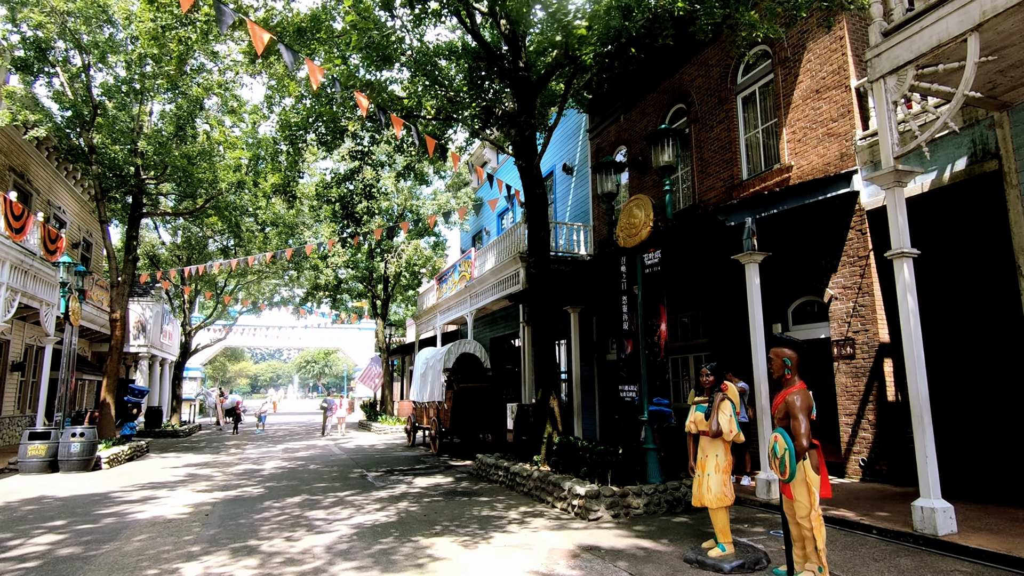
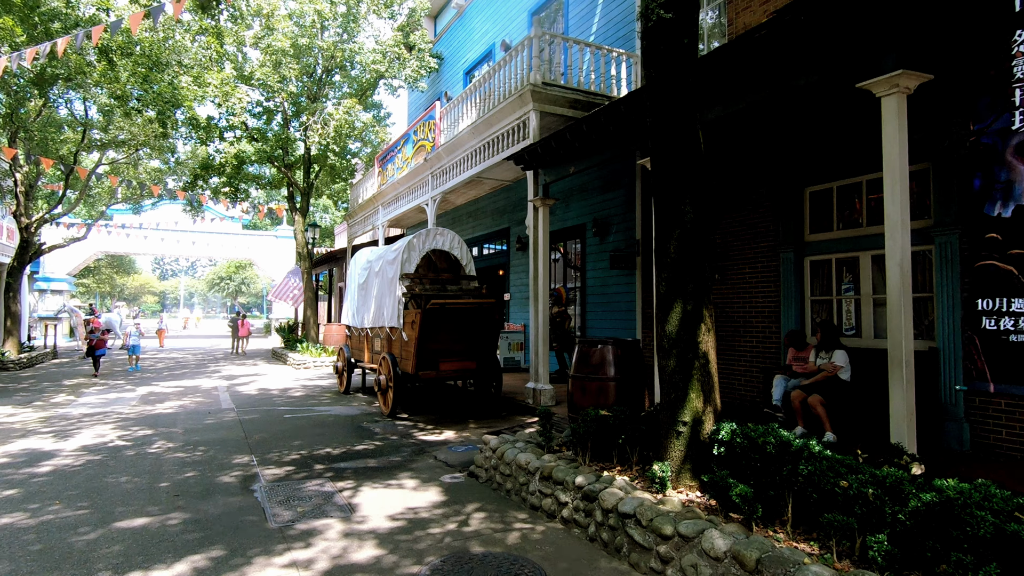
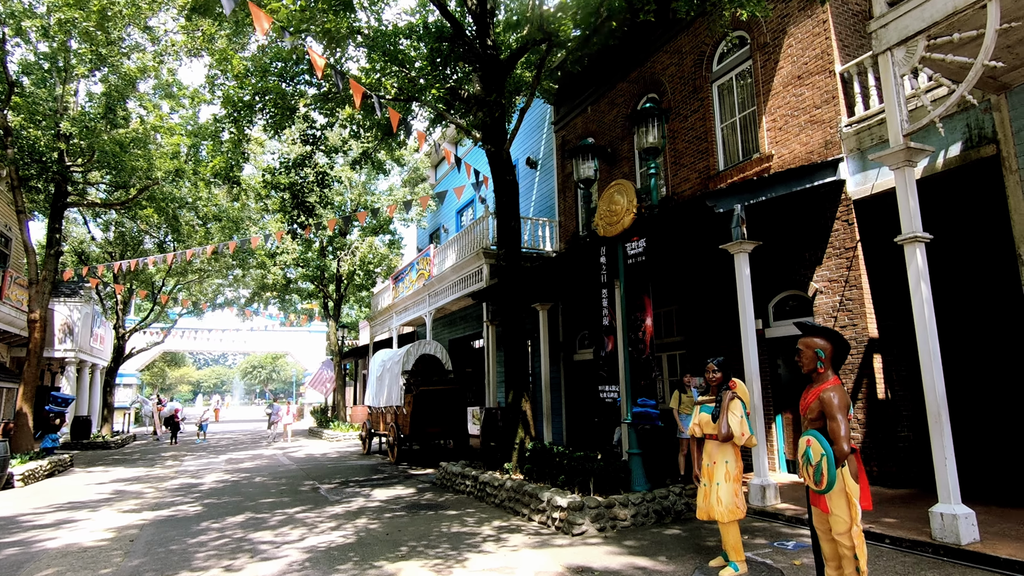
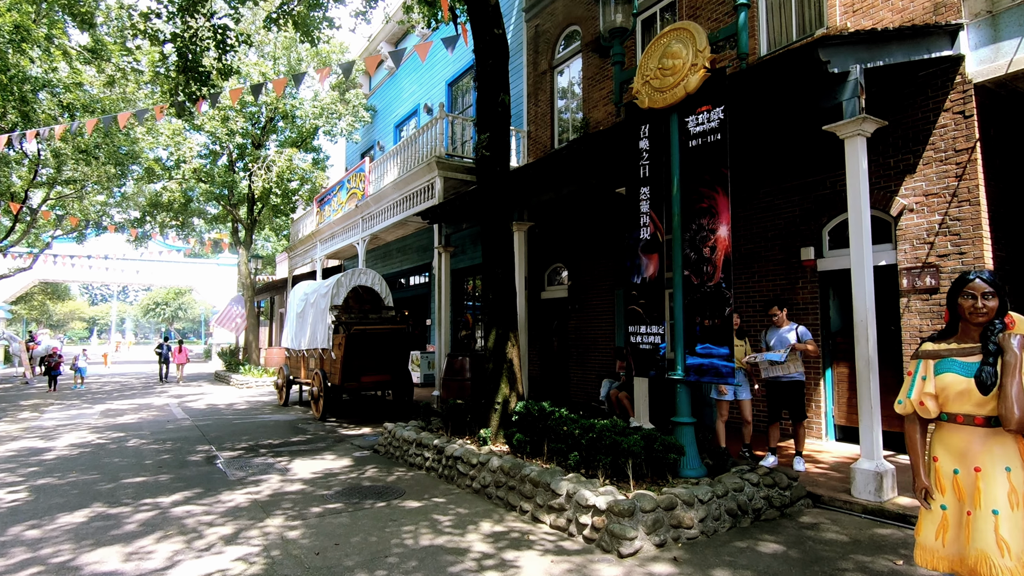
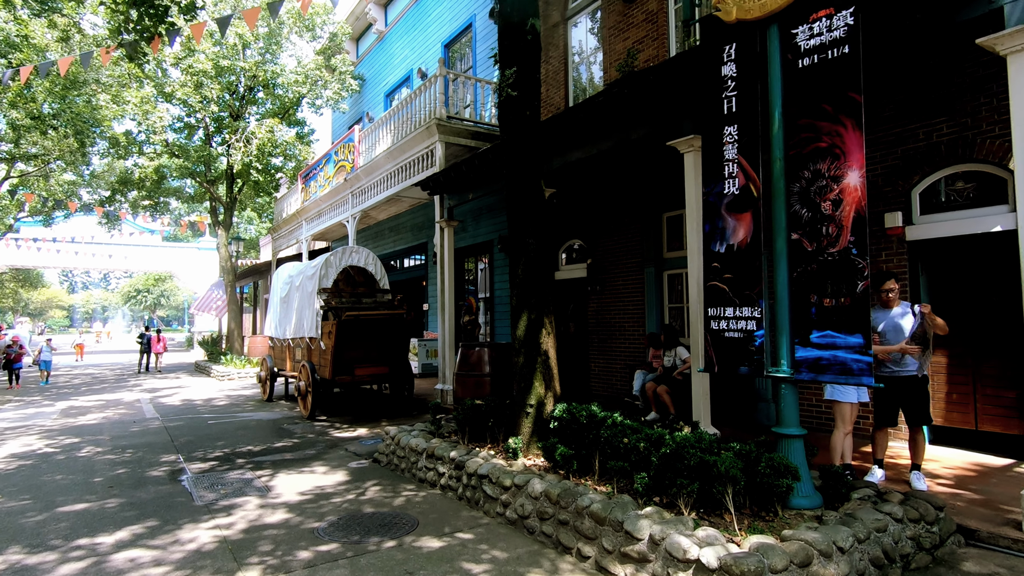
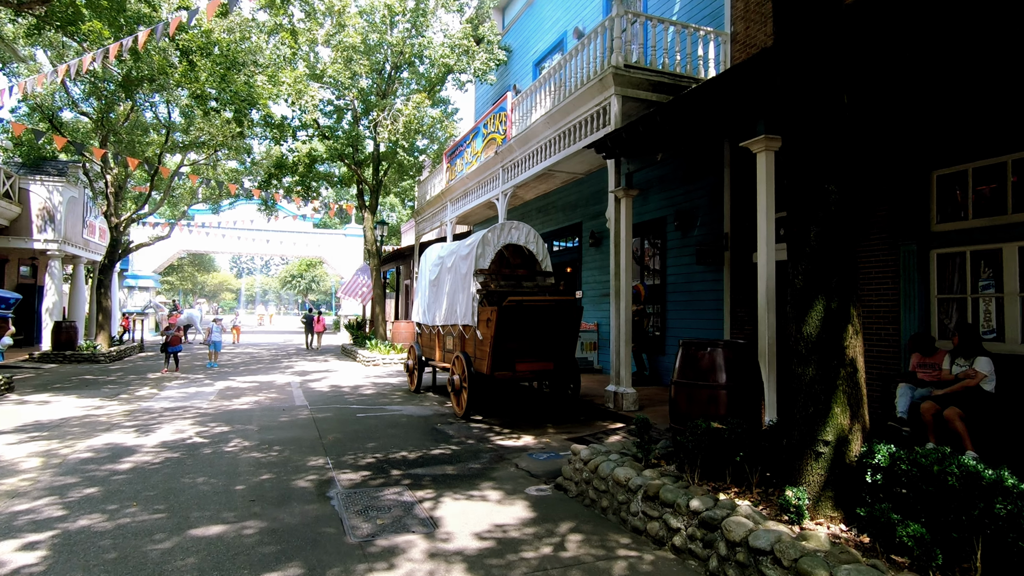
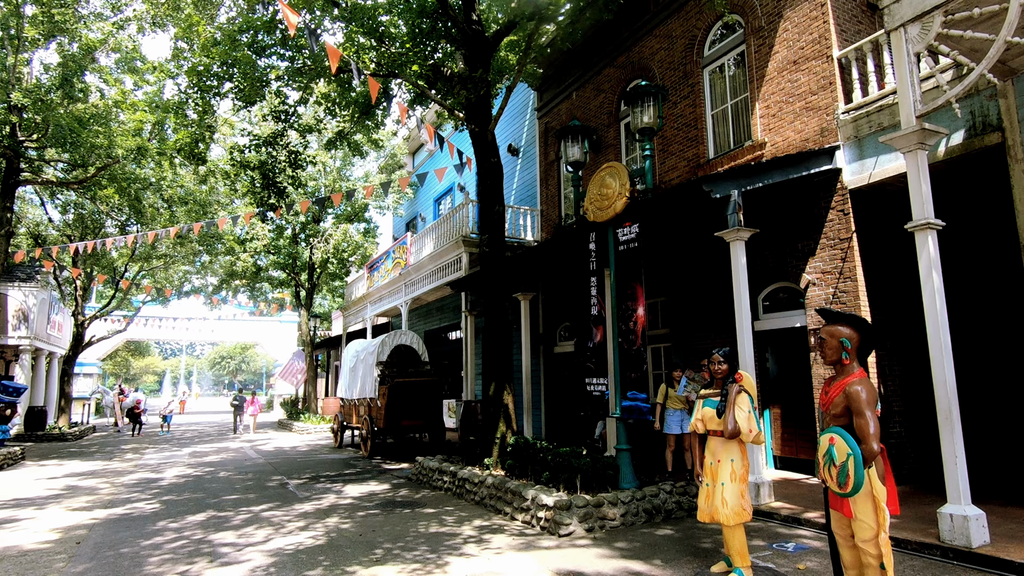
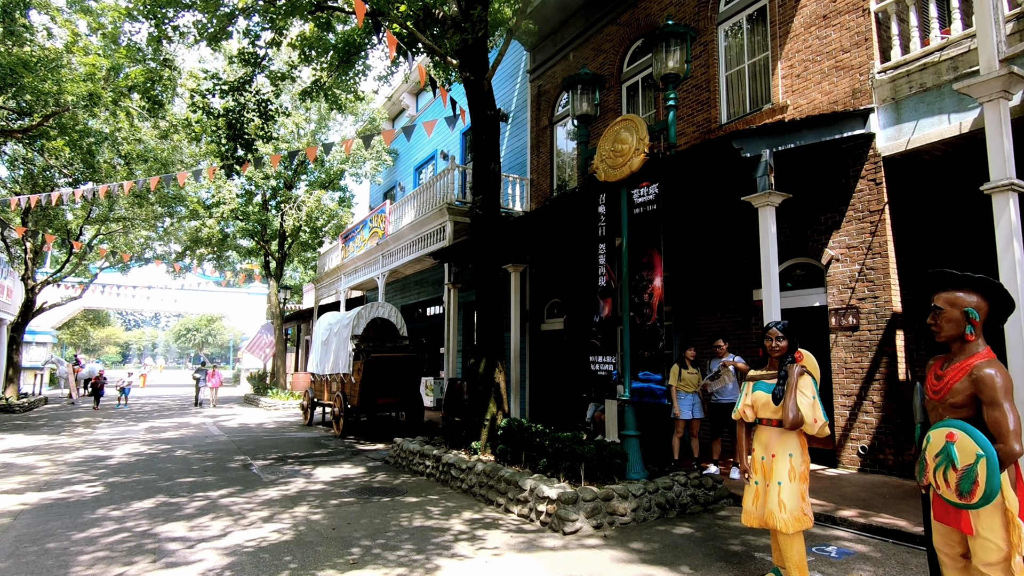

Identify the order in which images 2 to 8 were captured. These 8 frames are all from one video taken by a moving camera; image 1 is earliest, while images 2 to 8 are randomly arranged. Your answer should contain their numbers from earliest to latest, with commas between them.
3, 7, 8, 4, 5, 2, 6
